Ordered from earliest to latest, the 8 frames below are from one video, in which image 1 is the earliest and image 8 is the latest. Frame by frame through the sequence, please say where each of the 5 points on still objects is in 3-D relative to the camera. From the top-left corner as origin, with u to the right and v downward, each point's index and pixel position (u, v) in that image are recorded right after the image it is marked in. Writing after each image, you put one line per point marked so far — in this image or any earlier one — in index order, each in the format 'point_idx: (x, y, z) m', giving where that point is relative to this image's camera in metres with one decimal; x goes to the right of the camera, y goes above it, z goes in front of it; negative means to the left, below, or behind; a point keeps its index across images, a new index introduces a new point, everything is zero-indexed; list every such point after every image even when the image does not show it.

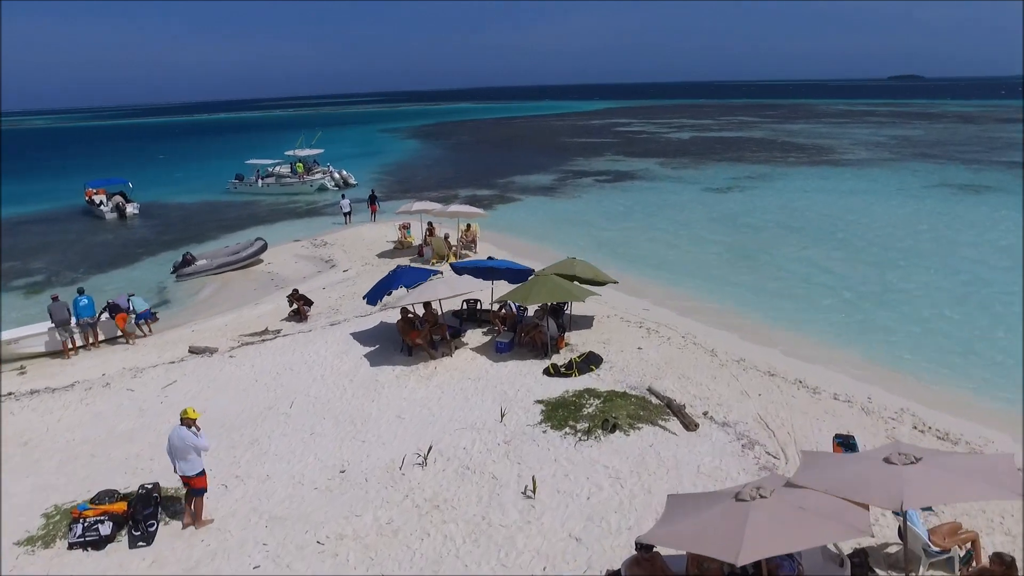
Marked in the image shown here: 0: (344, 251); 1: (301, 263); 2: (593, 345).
0: (-3.7, +0.8, +17.5) m
1: (-4.5, +0.5, +16.9) m
2: (+1.0, -0.7, +10.0) m
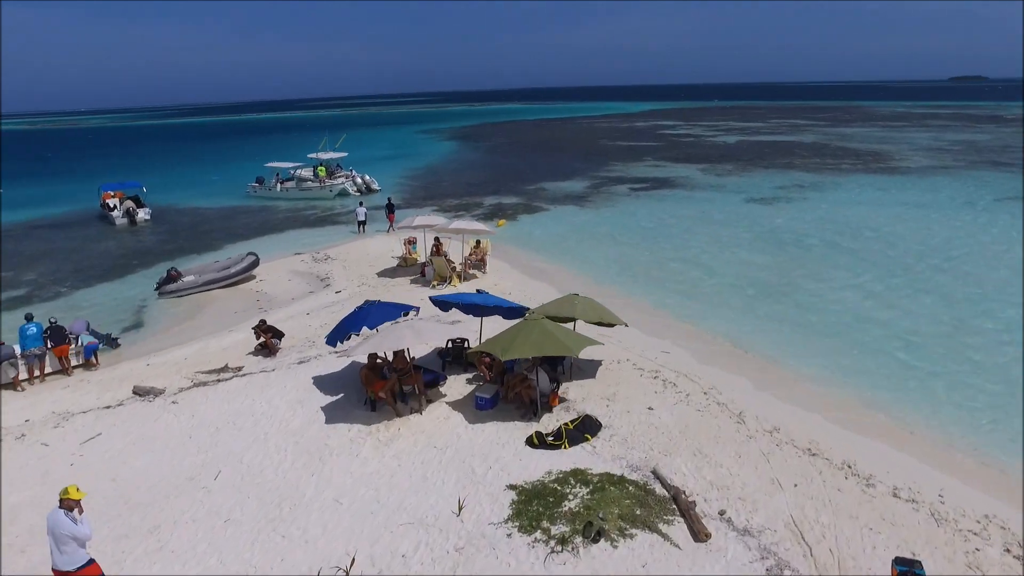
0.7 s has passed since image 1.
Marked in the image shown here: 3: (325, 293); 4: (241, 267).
0: (-3.4, +0.4, +16.1) m
1: (-4.2, +0.1, +15.5) m
2: (+0.8, -1.2, +8.2) m
3: (-3.3, -0.1, +14.2) m
4: (-5.2, +0.4, +15.2) m
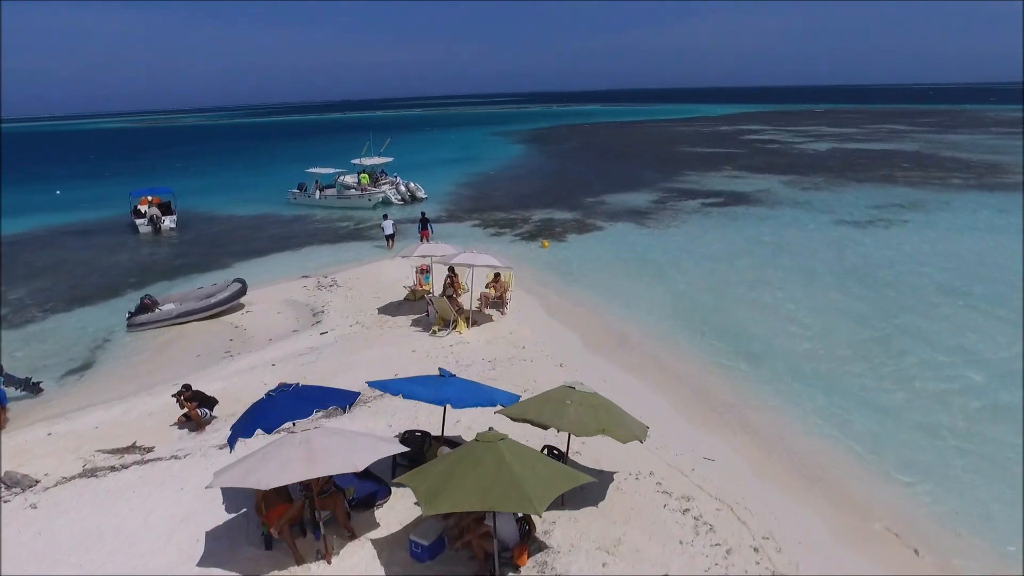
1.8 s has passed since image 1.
0: (-2.9, -0.2, +13.8) m
1: (-3.7, -0.4, +13.2) m
2: (+0.5, -1.9, +5.5) m
3: (-3.0, -0.7, +11.9) m
4: (-4.7, -0.1, +13.1) m
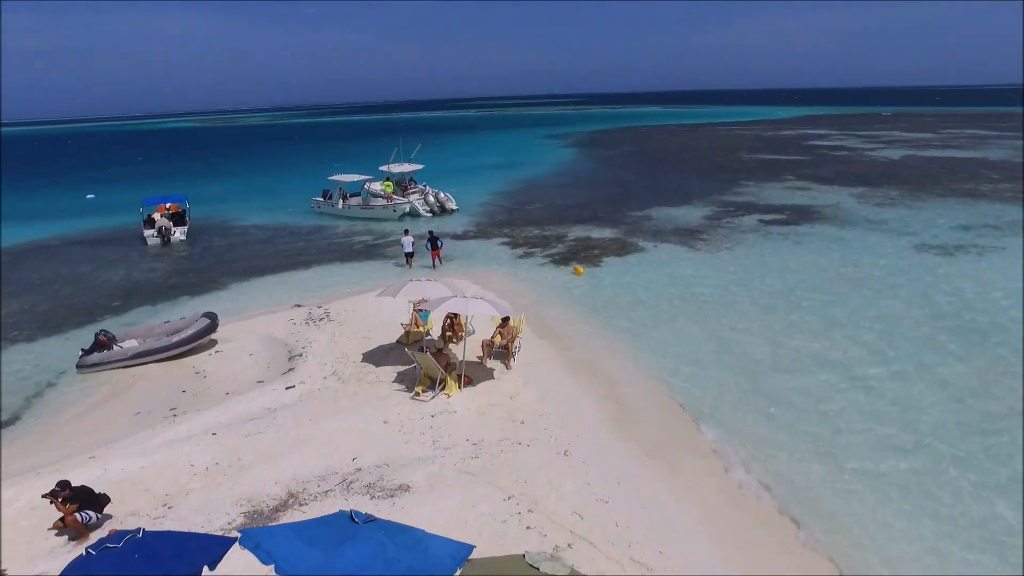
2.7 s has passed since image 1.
0: (-2.7, -0.7, +11.8) m
1: (-3.6, -1.0, +11.3) m
2: (+0.1, -2.5, +3.4) m
3: (-3.0, -1.2, +9.9) m
4: (-4.6, -0.6, +11.3) m
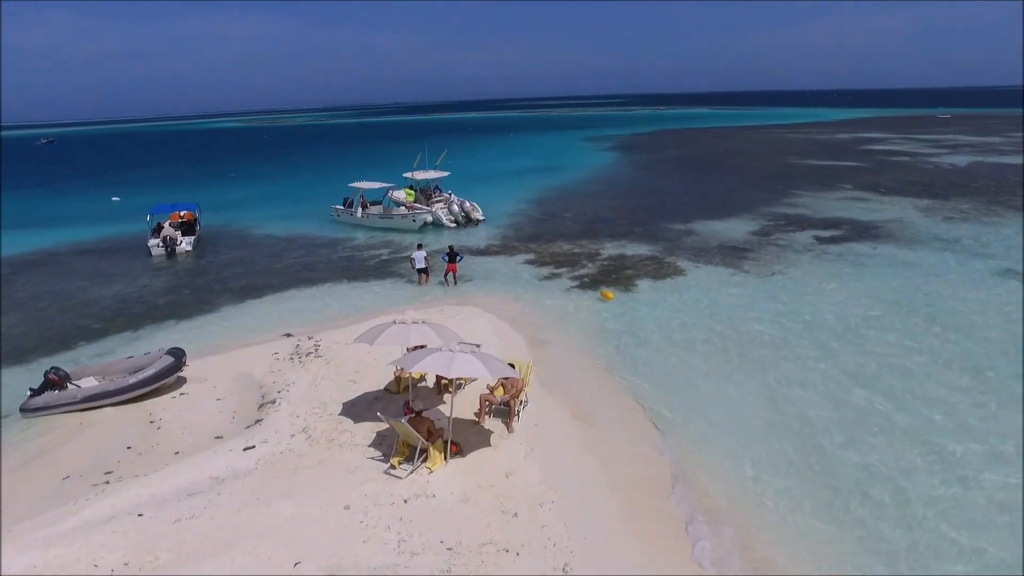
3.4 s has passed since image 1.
0: (-2.6, -1.2, +10.2) m
1: (-3.5, -1.4, +9.8) m
2: (-0.3, -3.0, +1.6) m
3: (-3.0, -1.7, +8.4) m
4: (-4.5, -1.1, +9.8) m
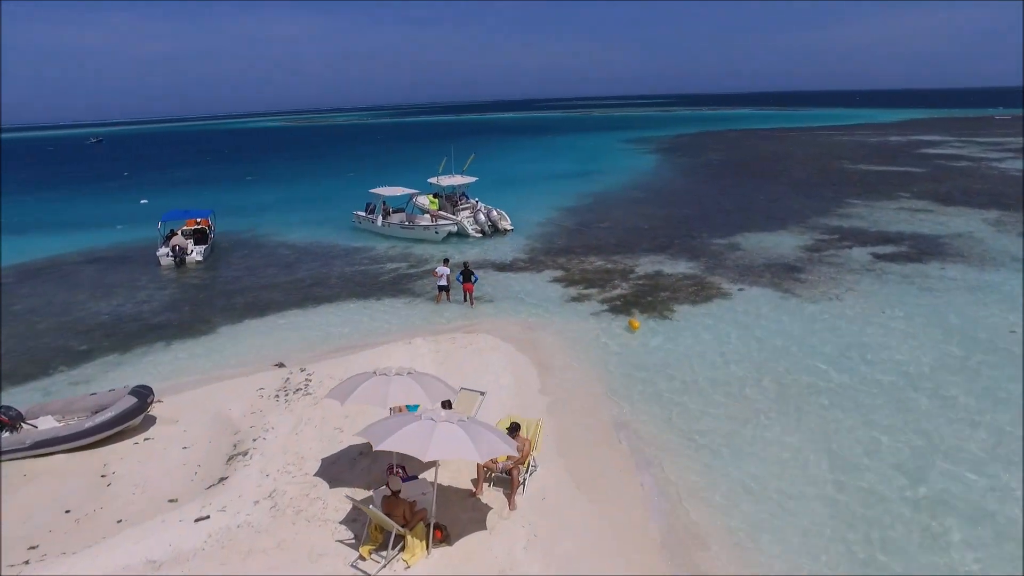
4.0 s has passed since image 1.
0: (-2.4, -1.5, +8.9) m
1: (-3.4, -1.7, +8.5) m
2: (-0.6, -3.3, +0.2) m
3: (-2.9, -2.0, +7.1) m
4: (-4.4, -1.4, +8.6) m
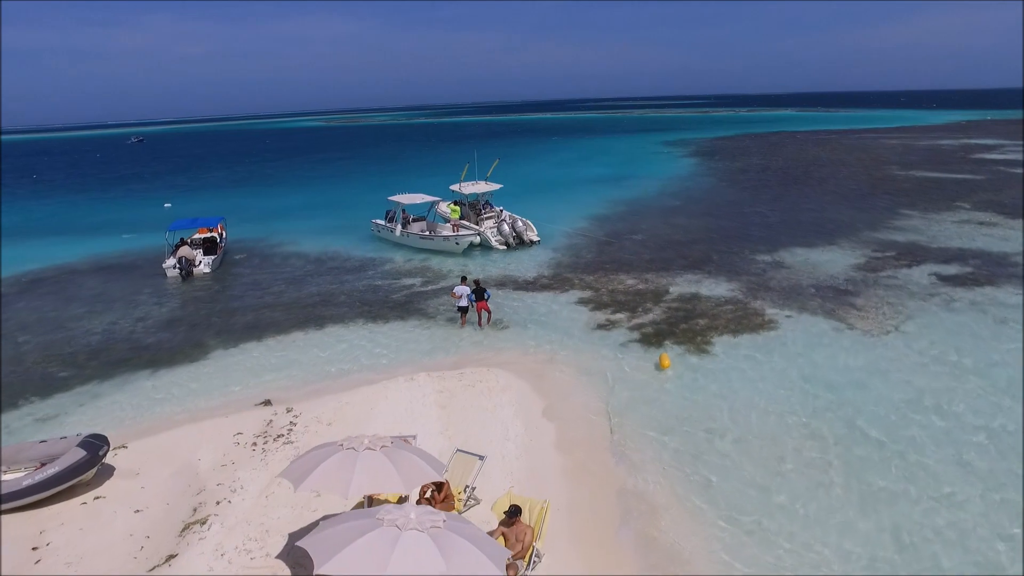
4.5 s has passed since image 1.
0: (-2.4, -1.9, +7.7) m
1: (-3.3, -2.1, +7.4) m
2: (-1.0, -3.7, -1.1) m
3: (-3.0, -2.4, +5.9) m
4: (-4.3, -1.7, +7.5) m
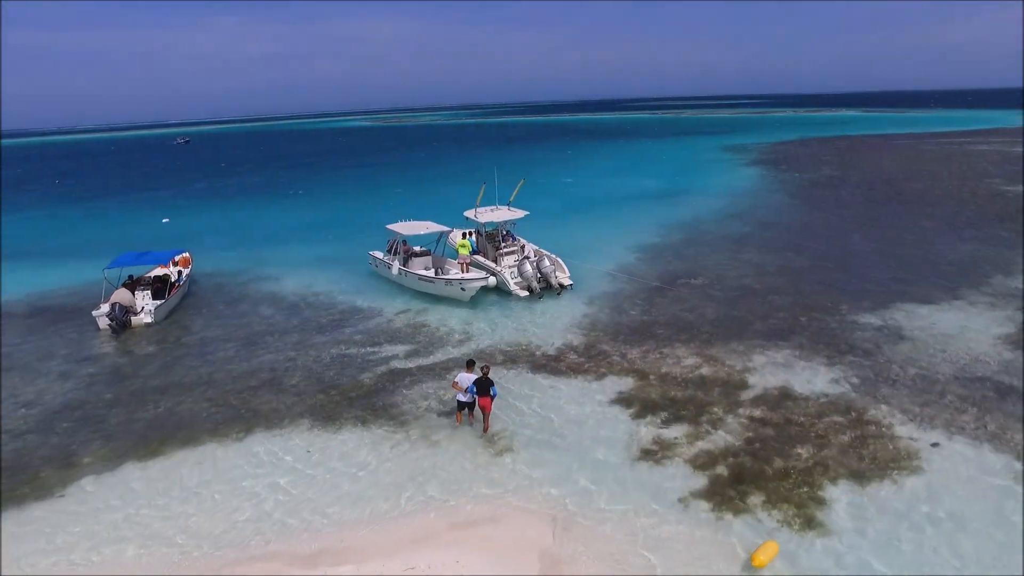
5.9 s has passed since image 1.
0: (-2.7, -3.0, +3.6) m
1: (-3.7, -3.2, +3.4) m
2: (-1.9, -4.9, -5.2) m
3: (-3.4, -3.5, +1.9) m
4: (-4.6, -2.8, +3.5) m
